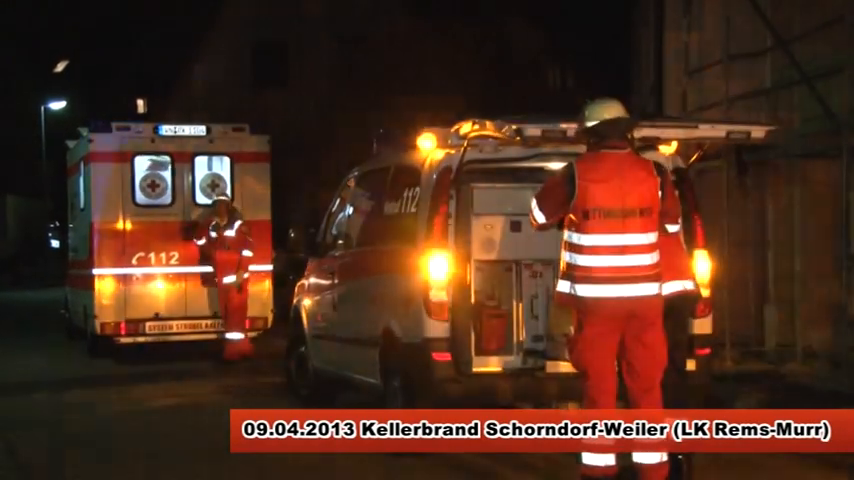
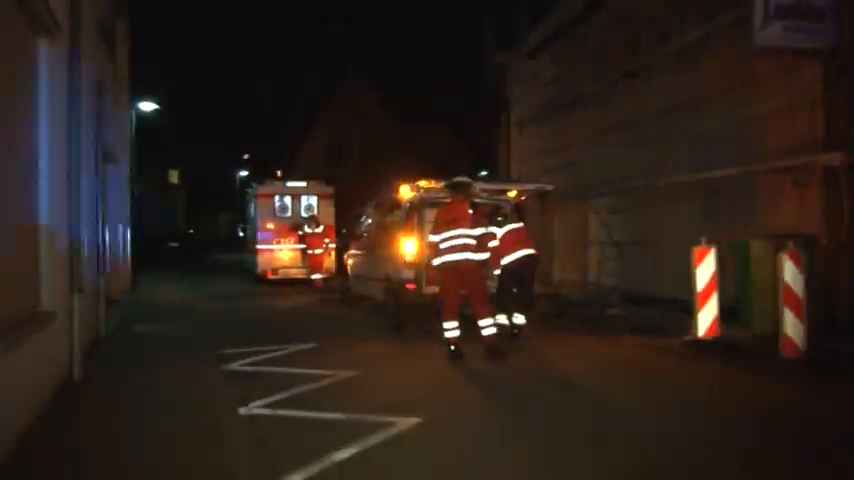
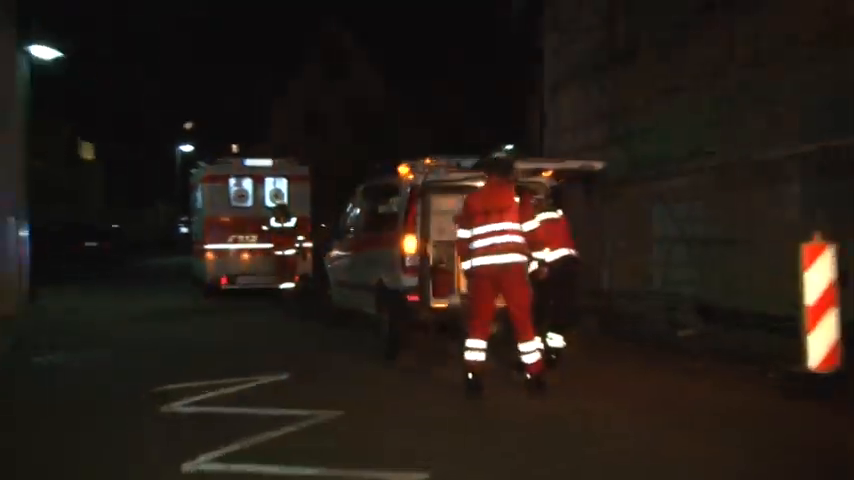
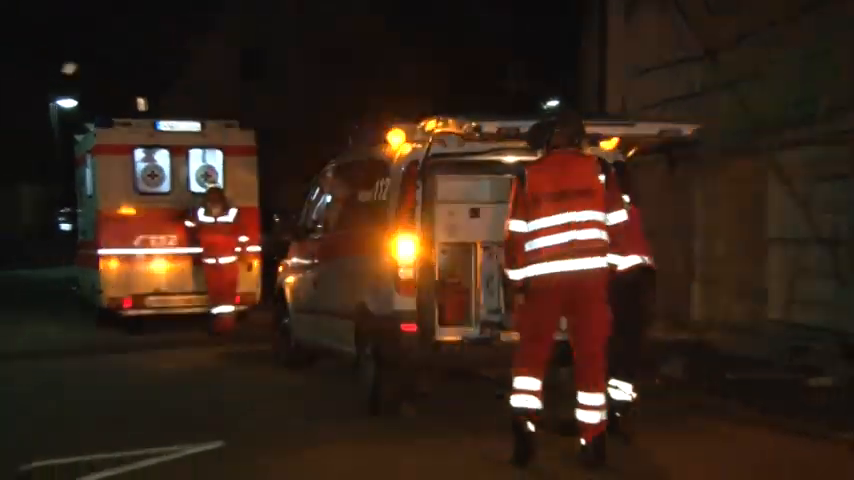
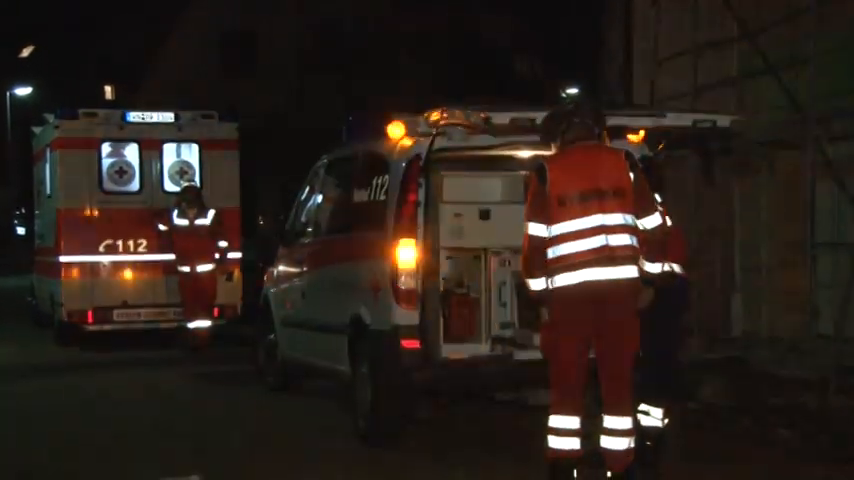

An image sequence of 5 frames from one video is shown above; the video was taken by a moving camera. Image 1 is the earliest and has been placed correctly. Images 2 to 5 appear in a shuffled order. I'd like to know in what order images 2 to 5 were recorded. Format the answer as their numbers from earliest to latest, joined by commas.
5, 4, 3, 2
